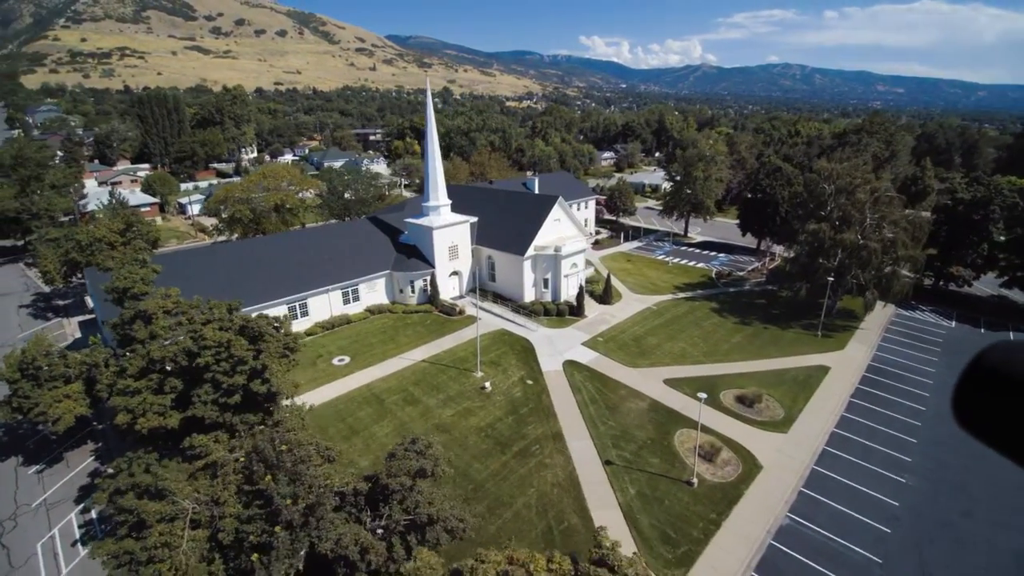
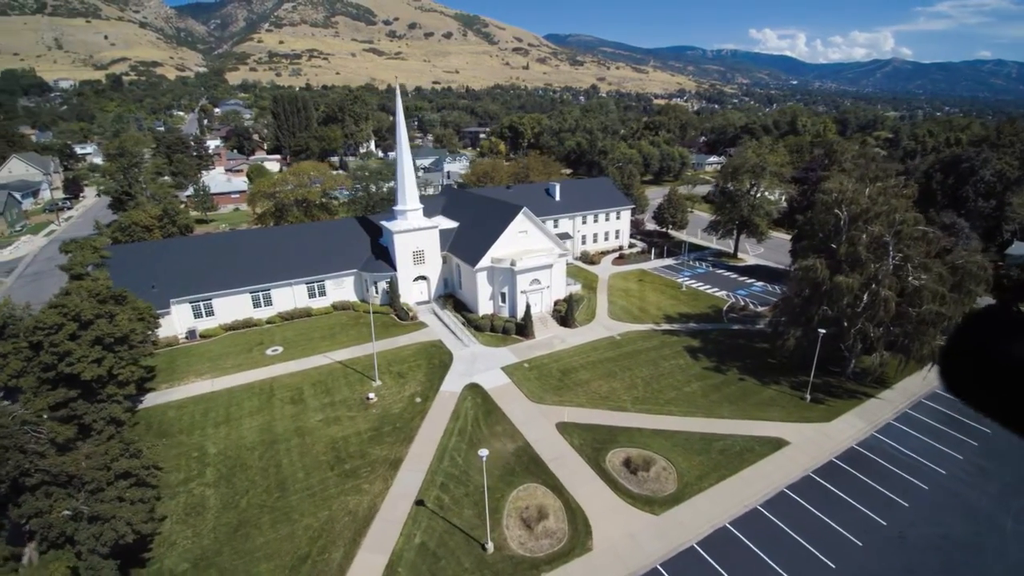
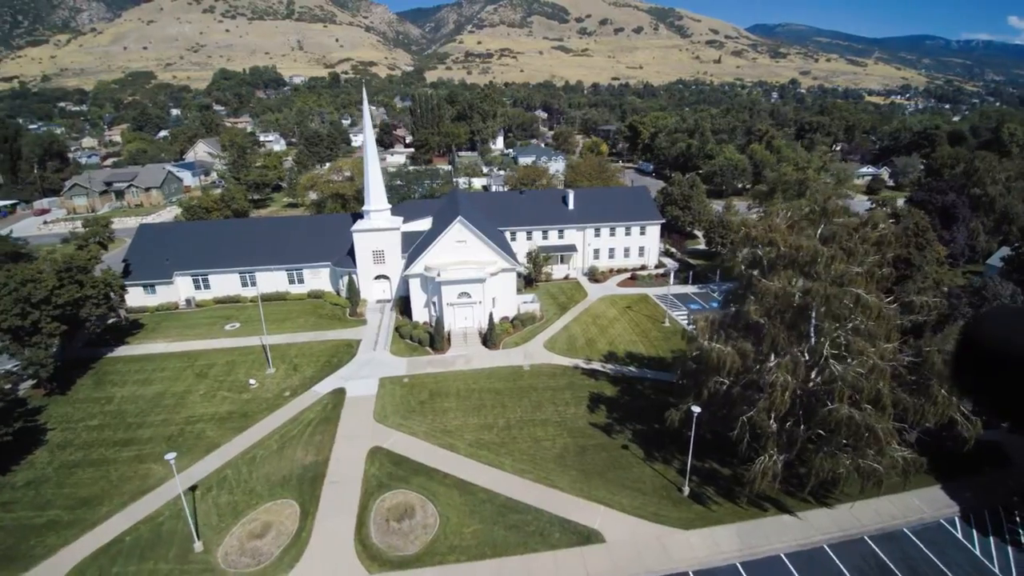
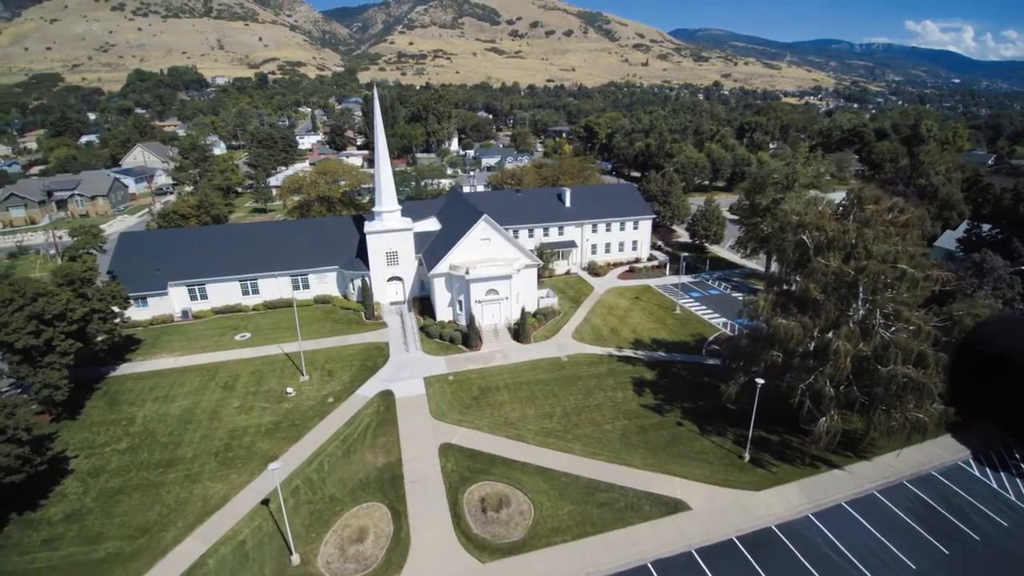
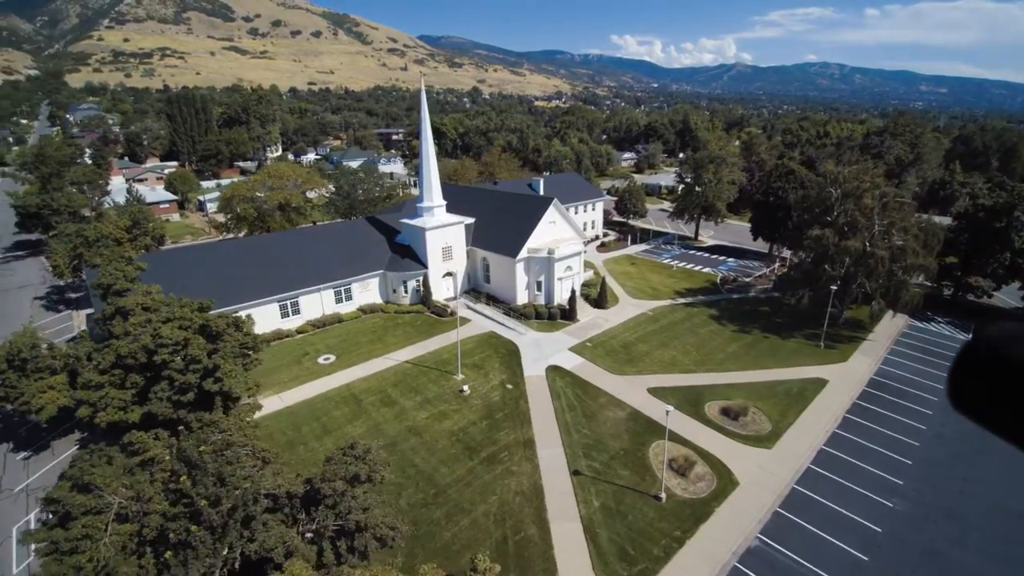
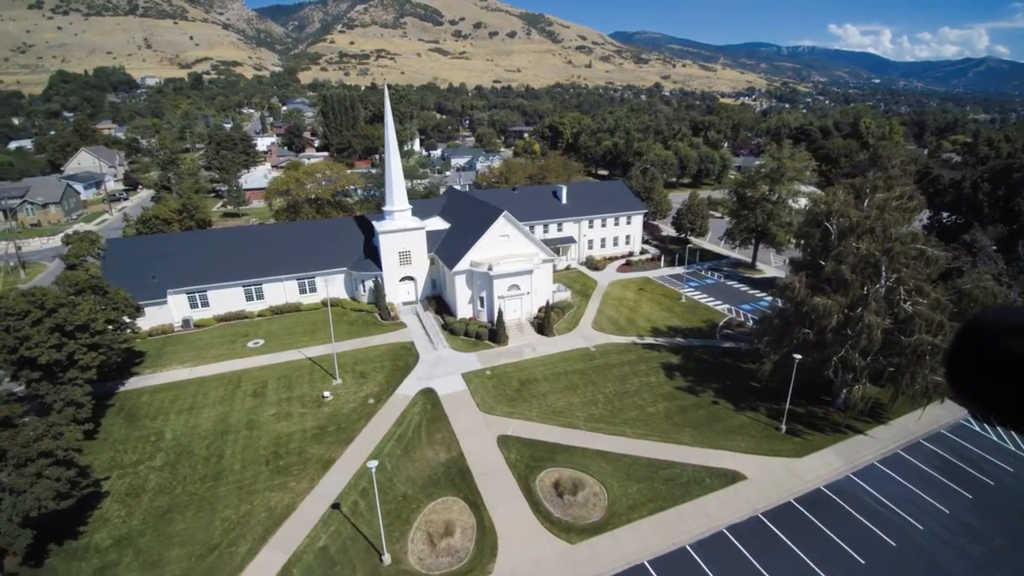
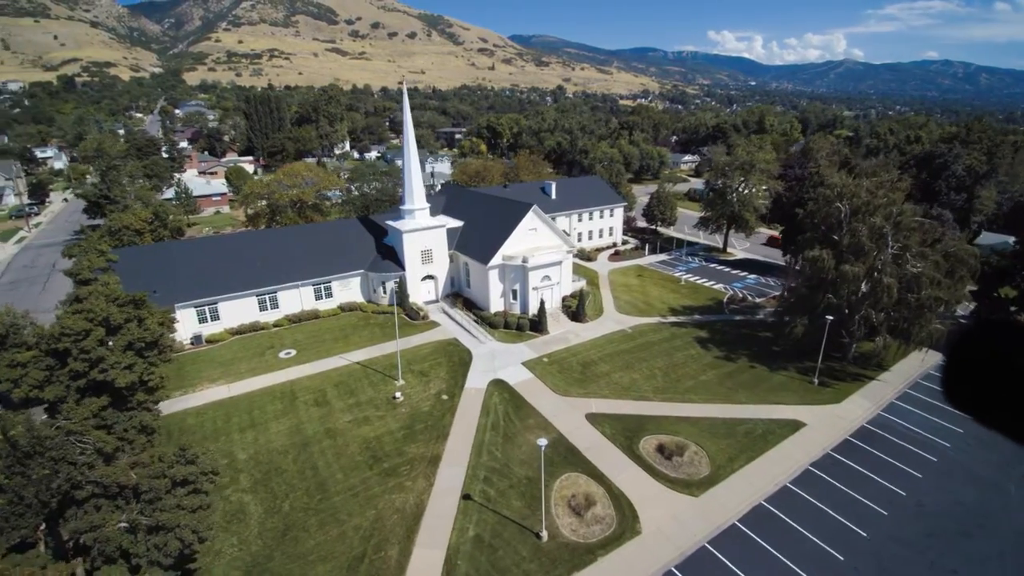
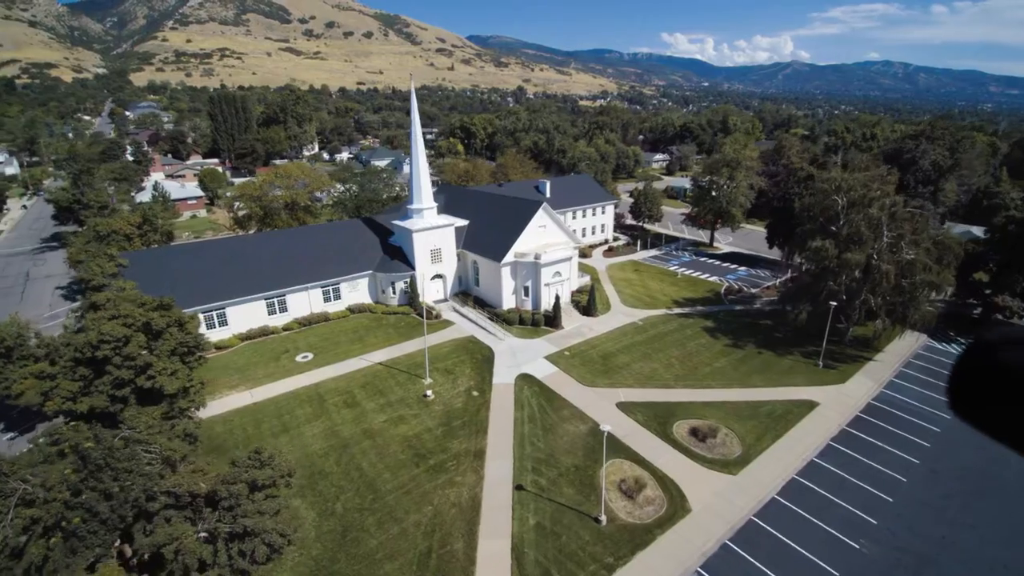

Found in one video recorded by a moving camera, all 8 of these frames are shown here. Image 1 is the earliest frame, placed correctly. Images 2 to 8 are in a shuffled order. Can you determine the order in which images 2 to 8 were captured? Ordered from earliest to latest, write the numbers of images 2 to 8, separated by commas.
5, 8, 7, 2, 6, 4, 3
